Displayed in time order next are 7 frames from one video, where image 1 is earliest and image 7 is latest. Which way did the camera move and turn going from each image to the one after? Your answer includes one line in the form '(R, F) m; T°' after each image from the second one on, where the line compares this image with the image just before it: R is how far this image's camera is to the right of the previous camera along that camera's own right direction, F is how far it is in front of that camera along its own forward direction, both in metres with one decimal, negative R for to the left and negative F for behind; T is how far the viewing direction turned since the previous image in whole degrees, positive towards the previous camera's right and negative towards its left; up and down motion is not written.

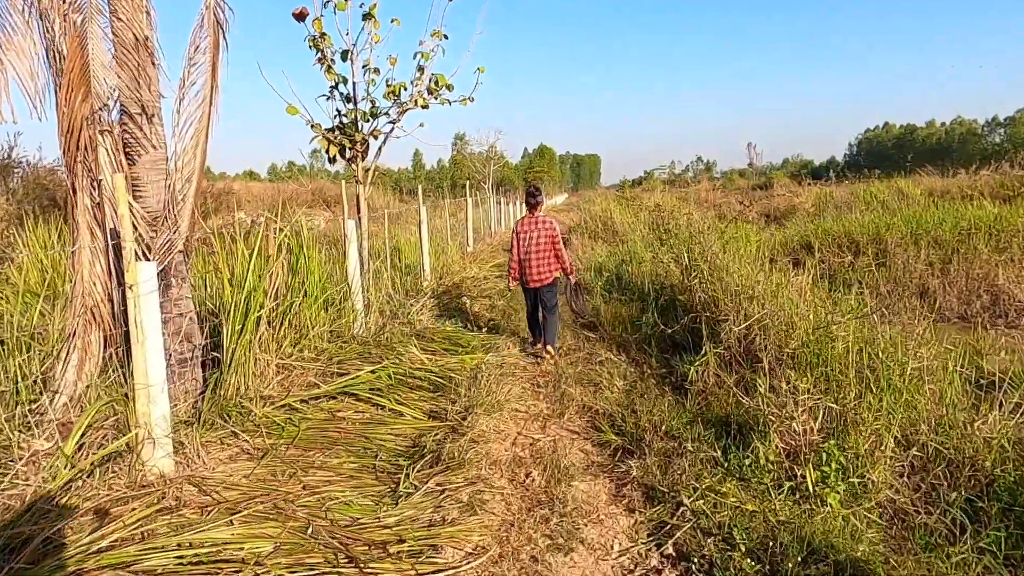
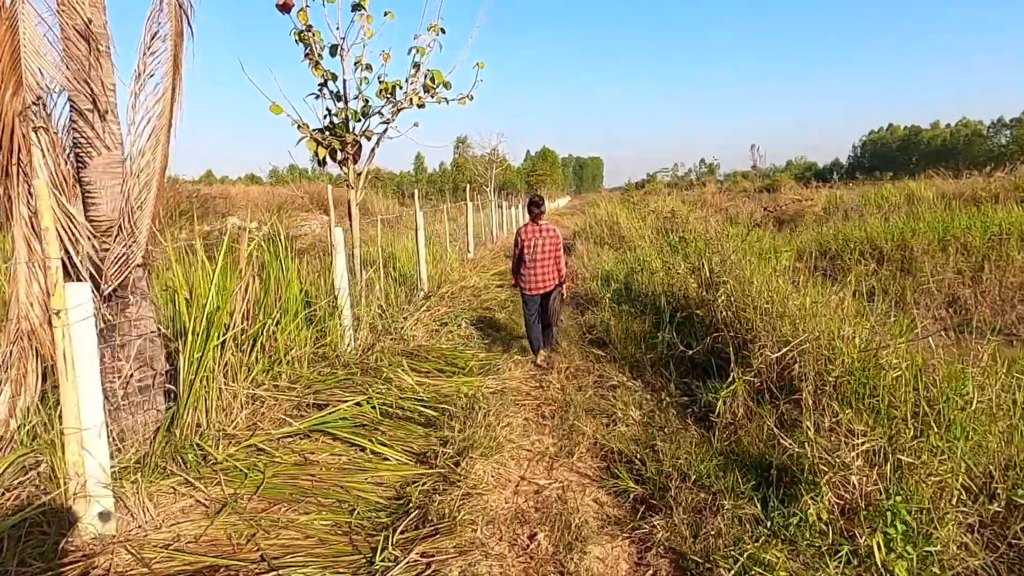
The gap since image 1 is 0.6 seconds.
(0.0, +0.5) m; 0°
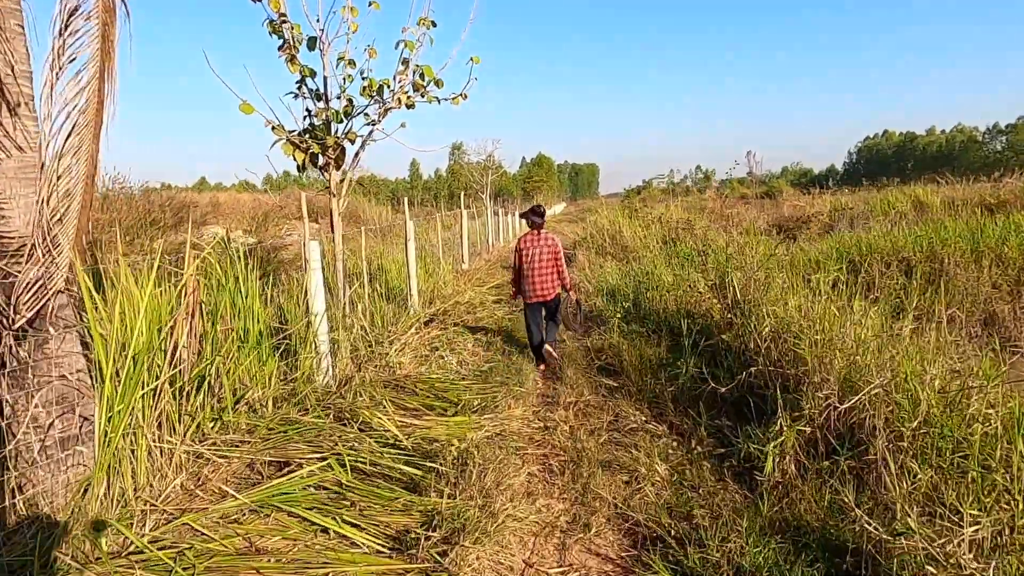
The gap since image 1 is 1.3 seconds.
(0.0, +0.6) m; 0°
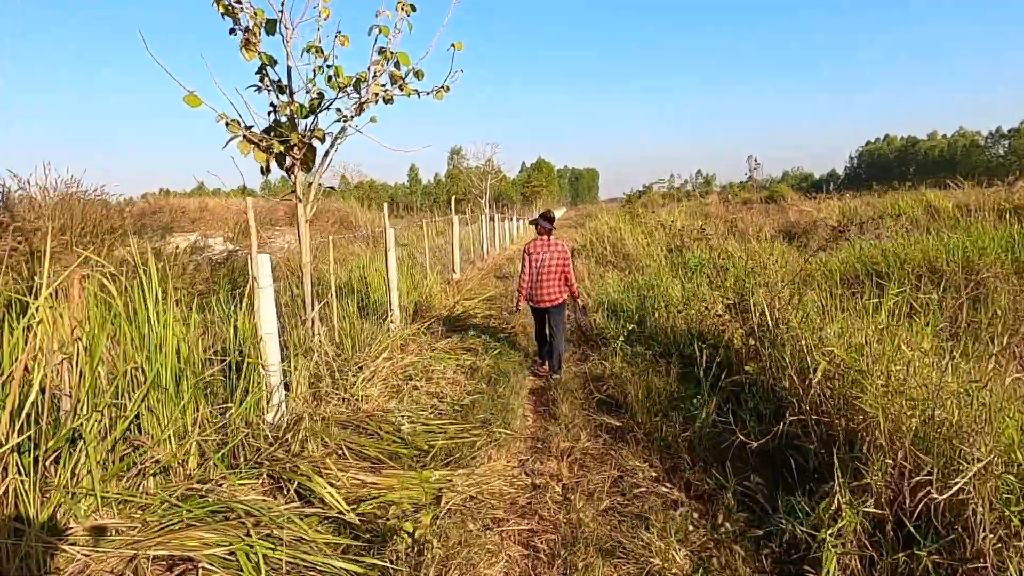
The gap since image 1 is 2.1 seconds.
(+0.1, +0.7) m; 0°
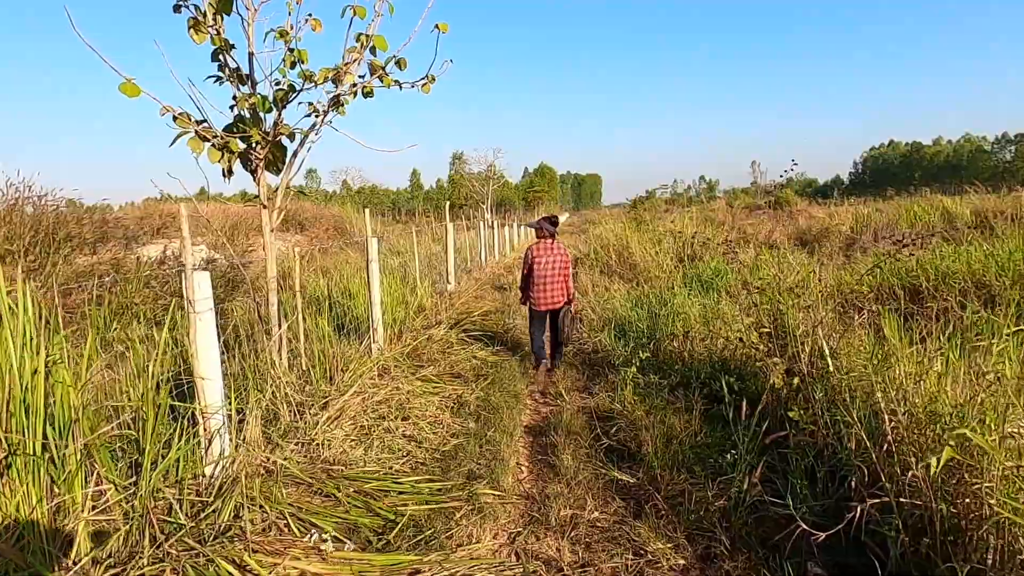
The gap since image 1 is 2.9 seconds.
(+0.1, +0.7) m; 0°
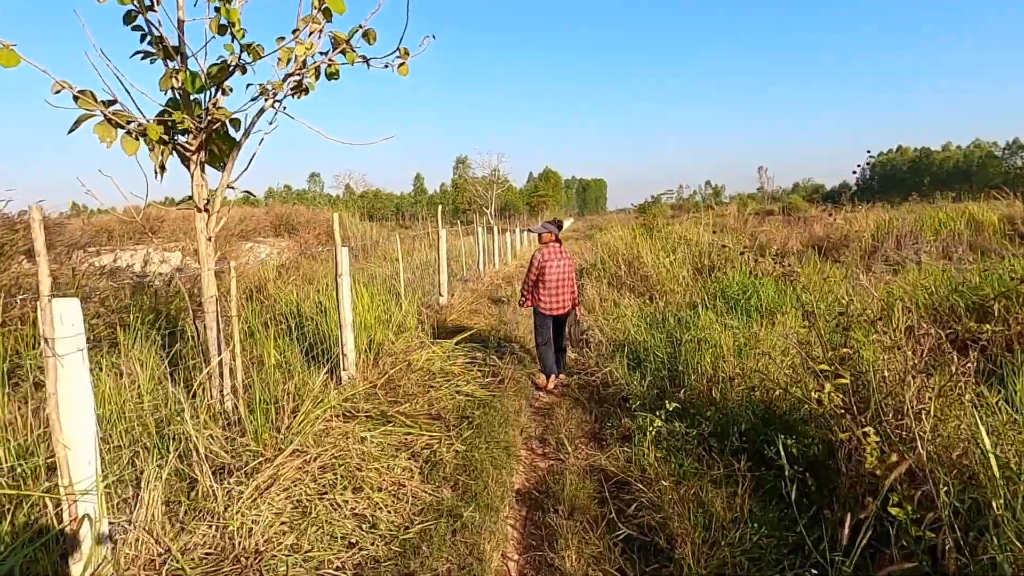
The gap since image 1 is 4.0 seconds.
(+0.1, +0.9) m; 0°
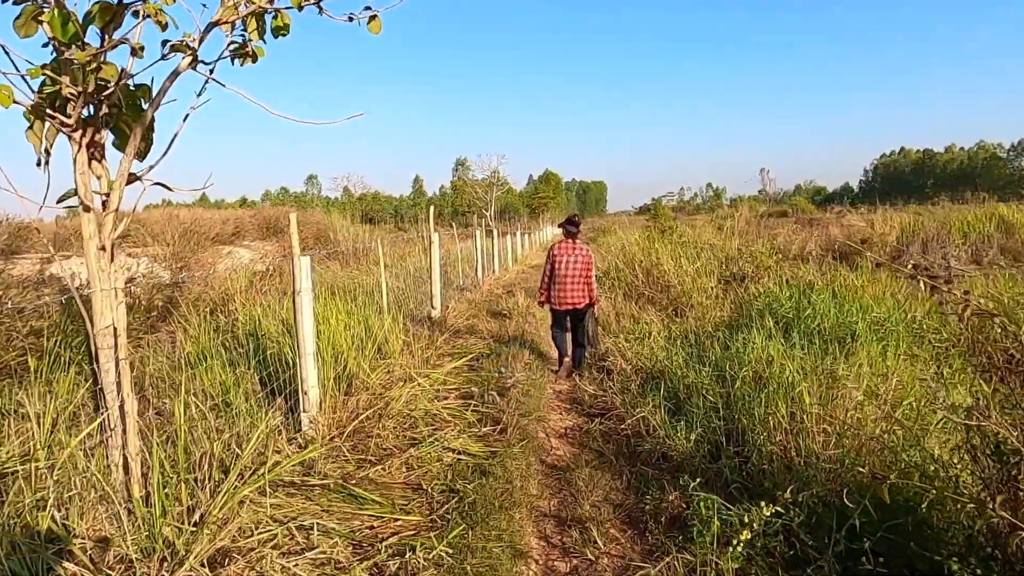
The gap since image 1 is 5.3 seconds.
(0.0, +1.1) m; 0°
